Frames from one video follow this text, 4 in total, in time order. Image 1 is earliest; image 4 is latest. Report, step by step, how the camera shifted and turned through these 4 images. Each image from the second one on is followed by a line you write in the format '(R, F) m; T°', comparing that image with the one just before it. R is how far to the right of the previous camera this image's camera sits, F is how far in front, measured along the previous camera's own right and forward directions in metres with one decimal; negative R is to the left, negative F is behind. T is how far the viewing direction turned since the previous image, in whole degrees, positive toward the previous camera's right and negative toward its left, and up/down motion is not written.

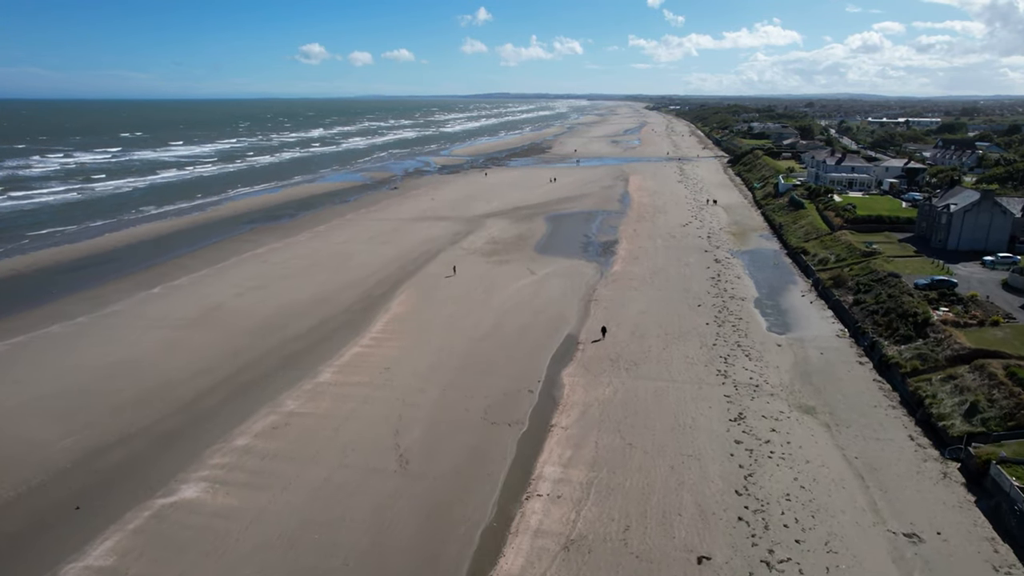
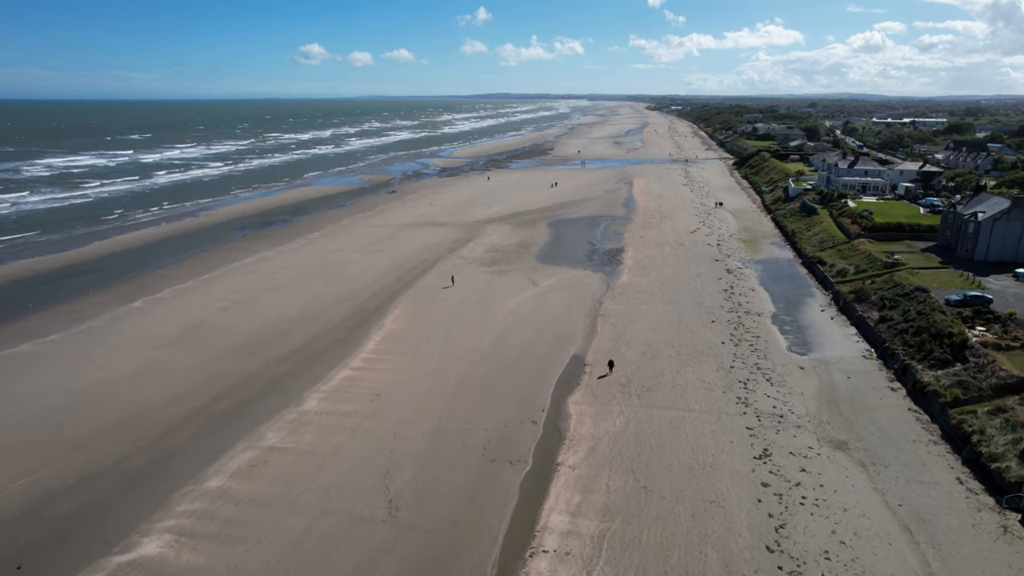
(0.0, +1.2) m; 0°
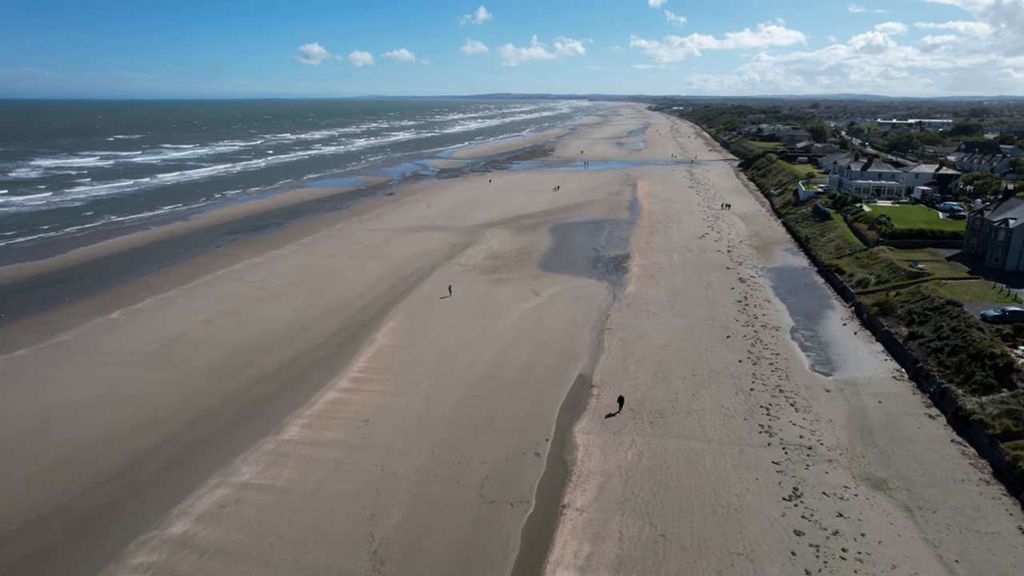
(0.0, +1.3) m; 0°
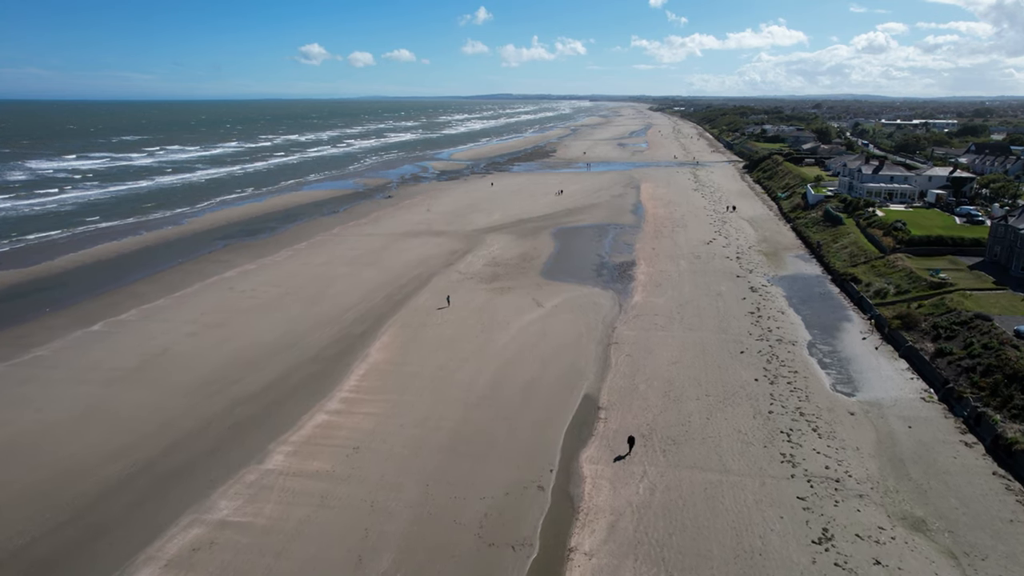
(0.0, +1.0) m; 0°
